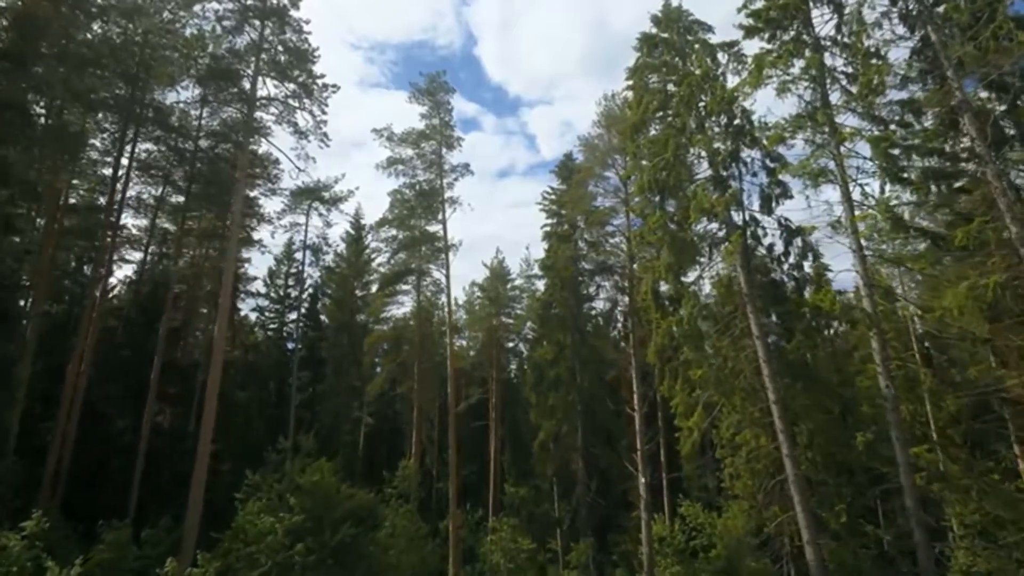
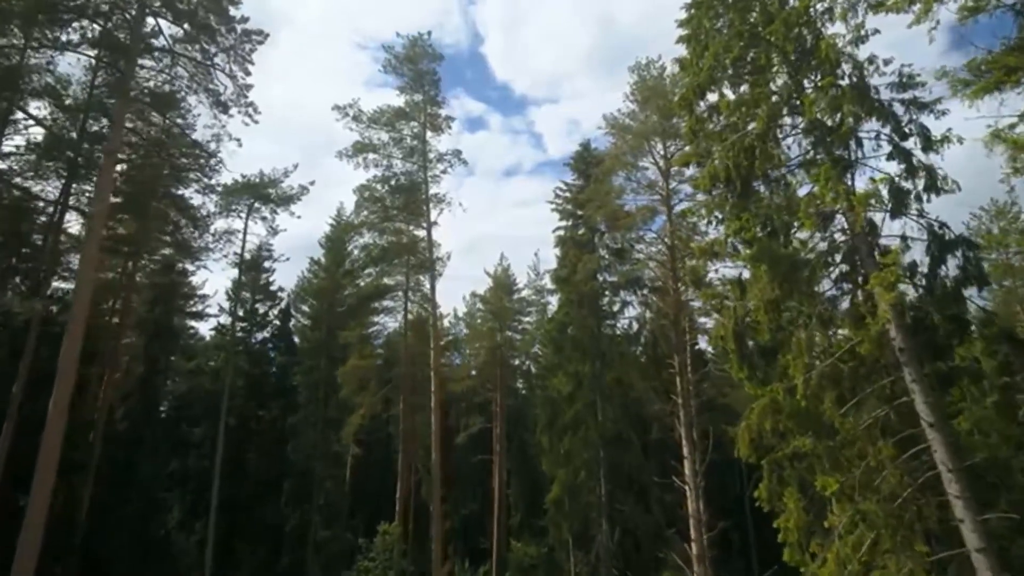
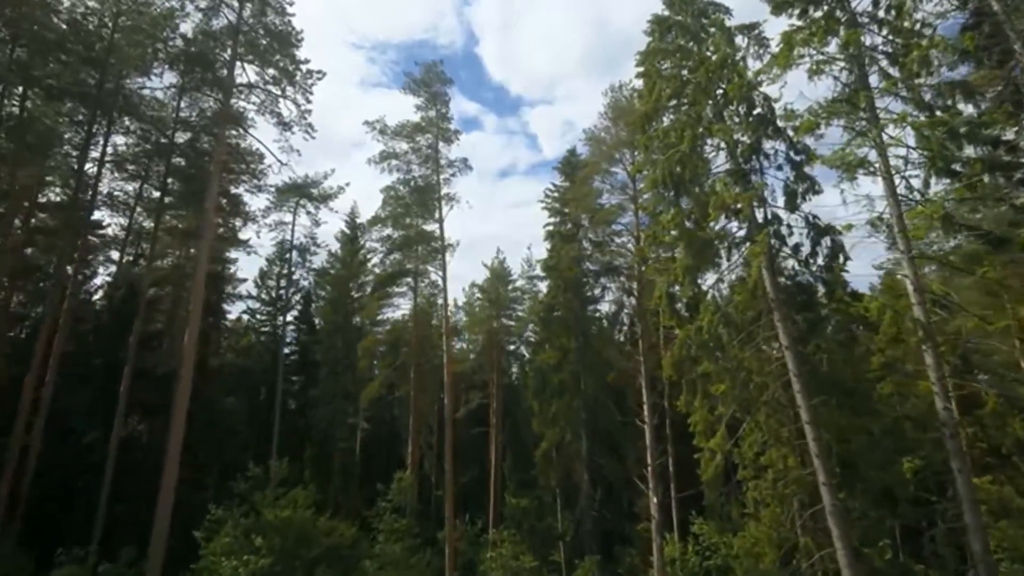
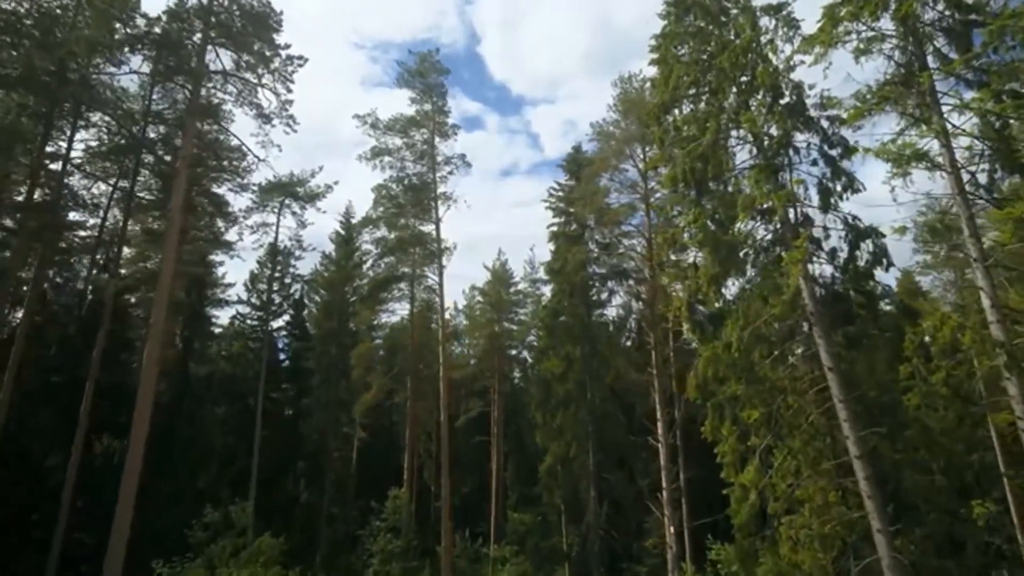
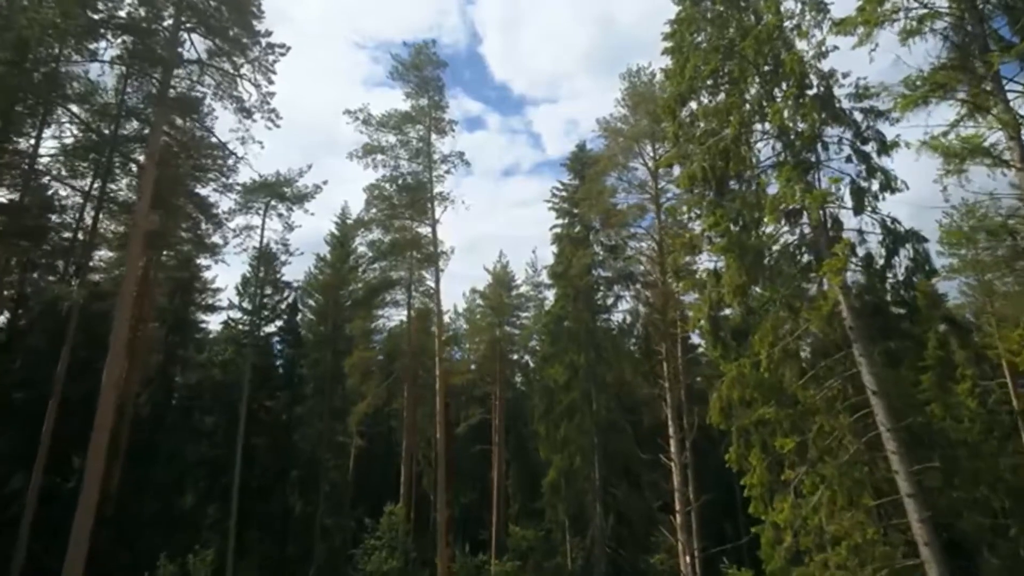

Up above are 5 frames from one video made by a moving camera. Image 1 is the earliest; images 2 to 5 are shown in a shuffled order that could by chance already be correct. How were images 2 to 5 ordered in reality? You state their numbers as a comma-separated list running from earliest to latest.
3, 4, 5, 2
